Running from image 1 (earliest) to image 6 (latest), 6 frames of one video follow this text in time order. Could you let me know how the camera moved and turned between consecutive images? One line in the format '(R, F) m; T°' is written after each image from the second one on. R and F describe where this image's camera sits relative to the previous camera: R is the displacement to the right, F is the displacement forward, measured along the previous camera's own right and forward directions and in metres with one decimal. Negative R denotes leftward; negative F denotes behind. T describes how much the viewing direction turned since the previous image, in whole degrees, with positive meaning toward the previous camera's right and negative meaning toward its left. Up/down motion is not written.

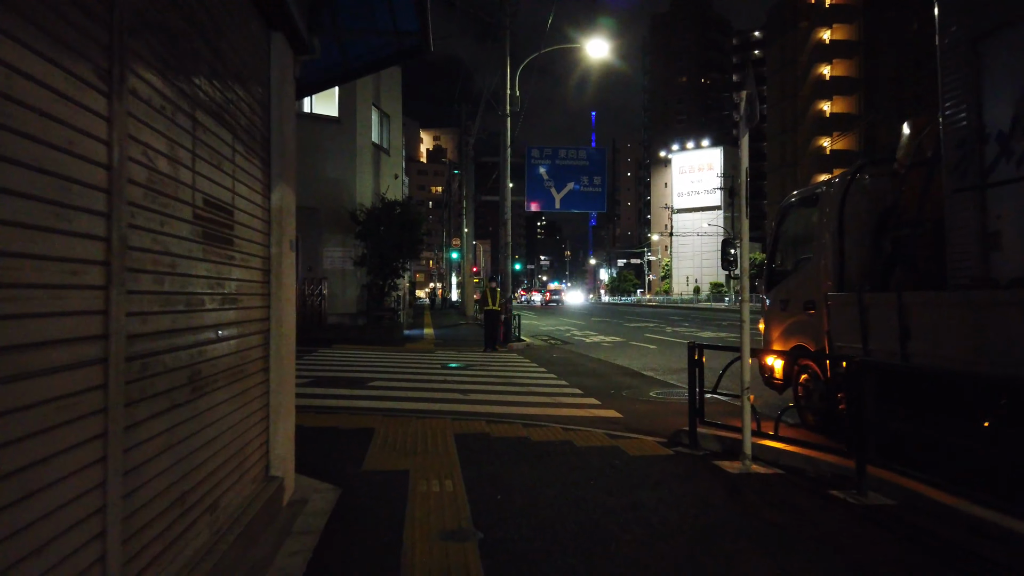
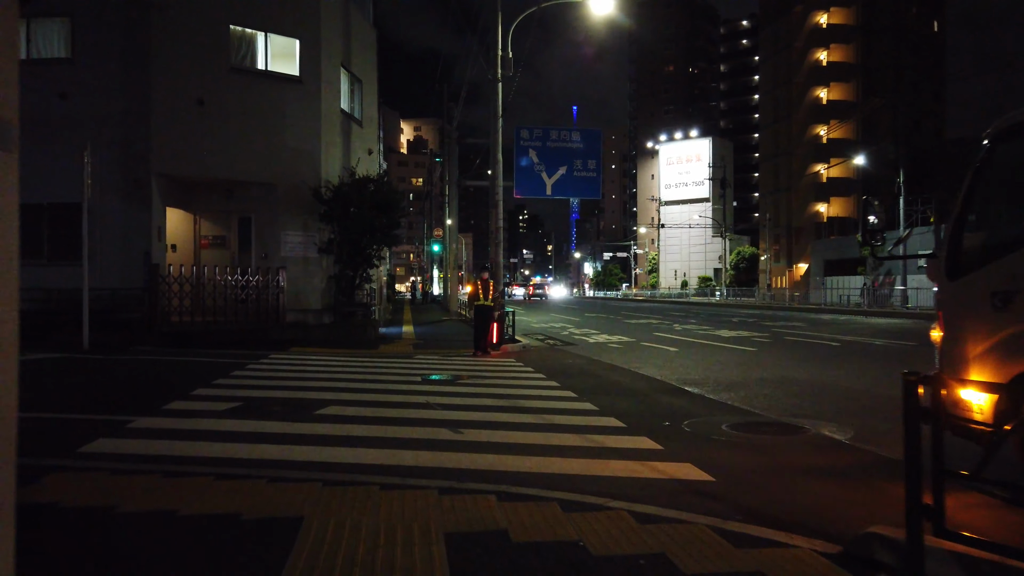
(-0.4, +3.8) m; +1°
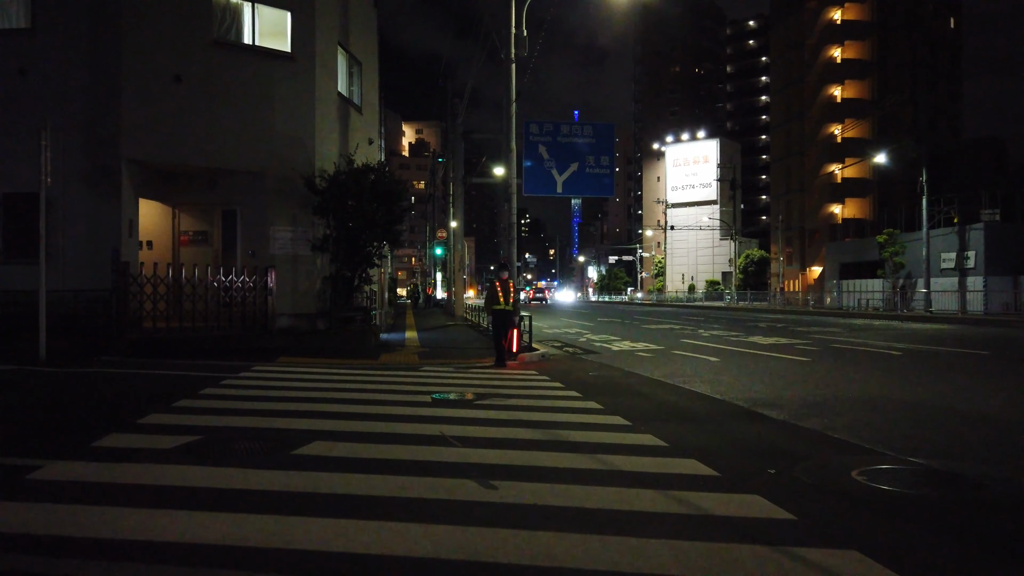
(-0.4, +2.4) m; 0°
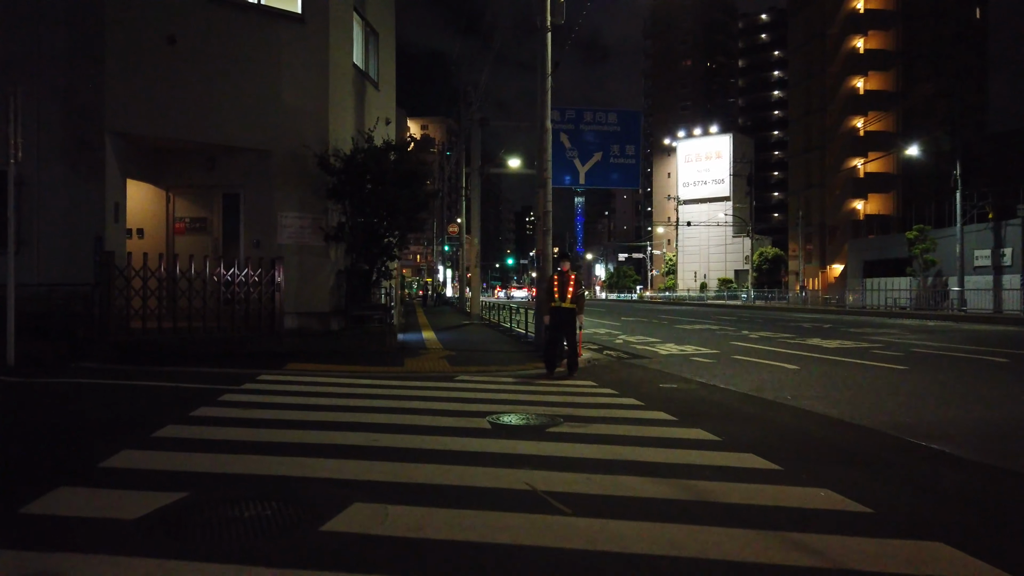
(-0.9, +2.4) m; 0°
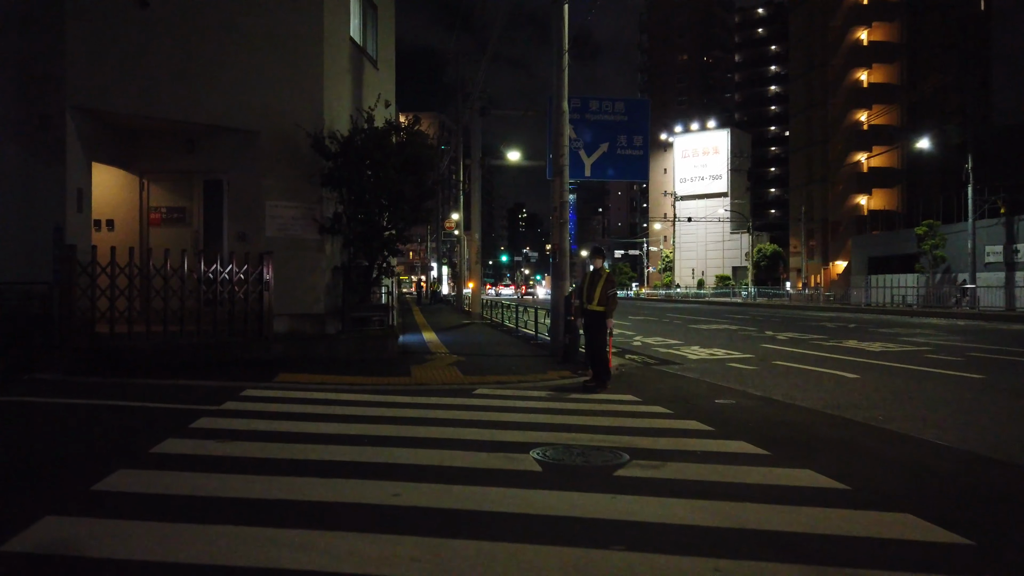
(-0.5, +1.9) m; +1°
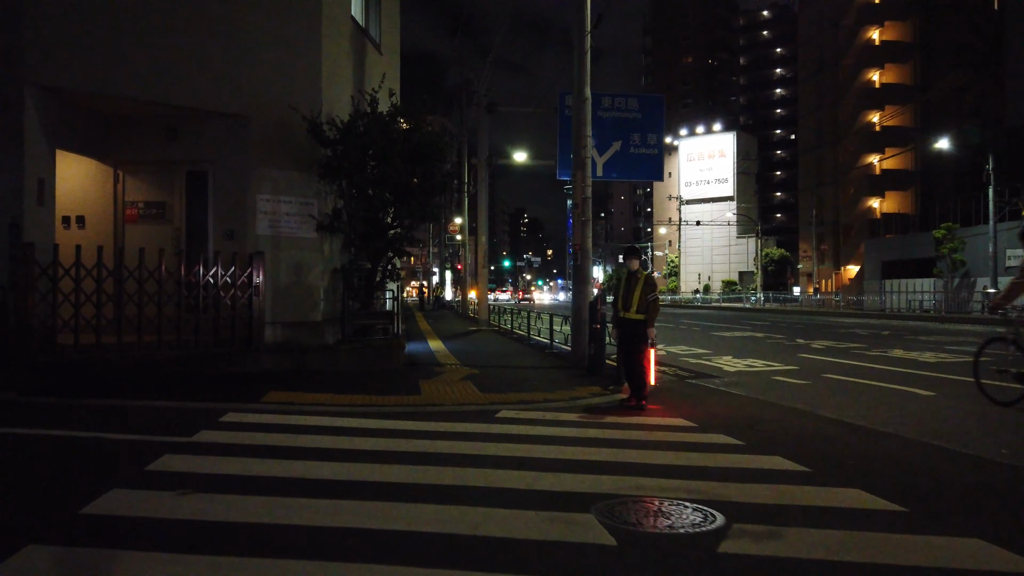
(-0.4, +1.7) m; 0°
